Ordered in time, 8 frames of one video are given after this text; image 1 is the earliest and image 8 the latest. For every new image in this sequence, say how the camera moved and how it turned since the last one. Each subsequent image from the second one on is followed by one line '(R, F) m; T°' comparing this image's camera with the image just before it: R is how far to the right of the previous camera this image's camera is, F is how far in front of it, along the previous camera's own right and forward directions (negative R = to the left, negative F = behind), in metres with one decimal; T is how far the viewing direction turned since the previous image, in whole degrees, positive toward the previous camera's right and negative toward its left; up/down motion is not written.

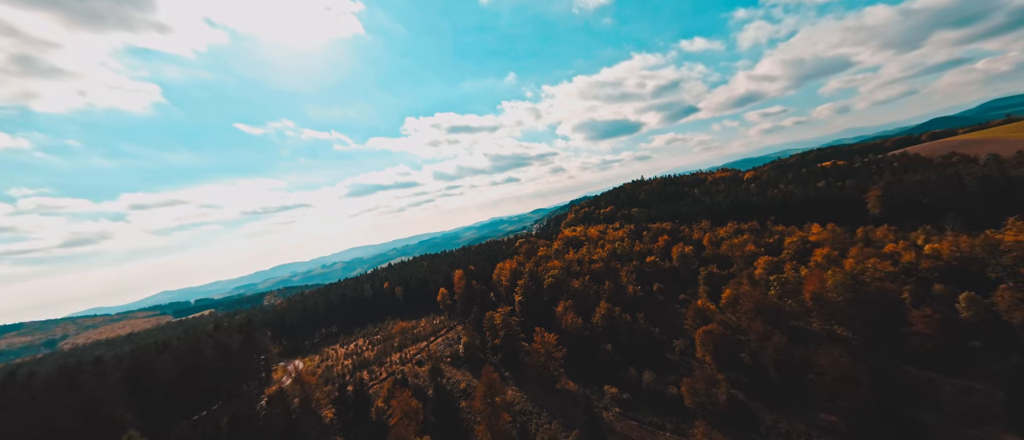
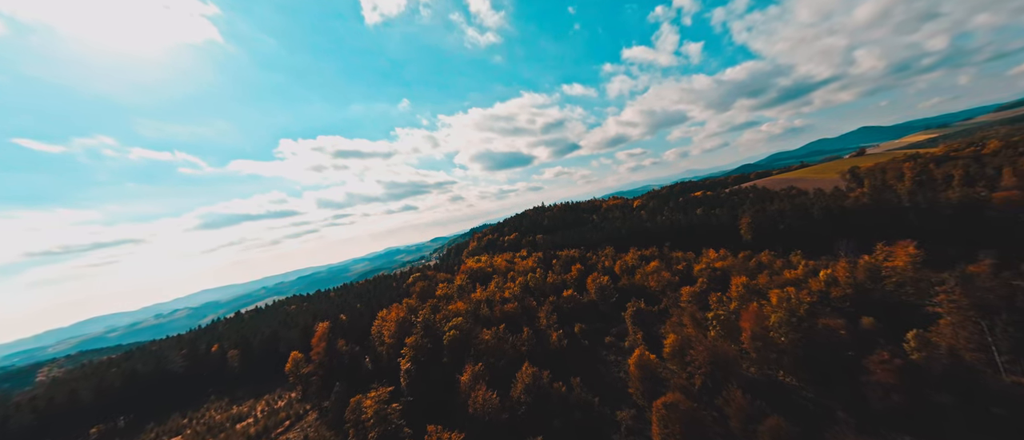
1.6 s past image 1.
(+2.9, +25.2) m; +17°
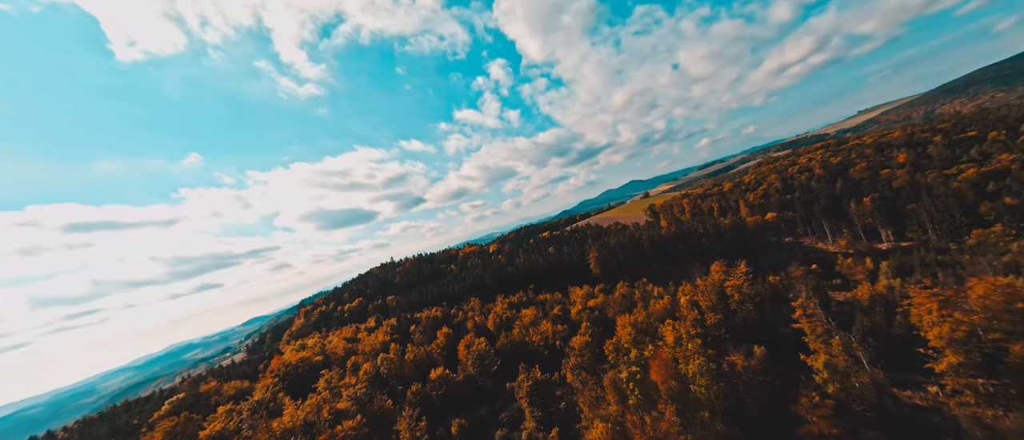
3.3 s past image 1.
(+2.3, +24.5) m; +26°
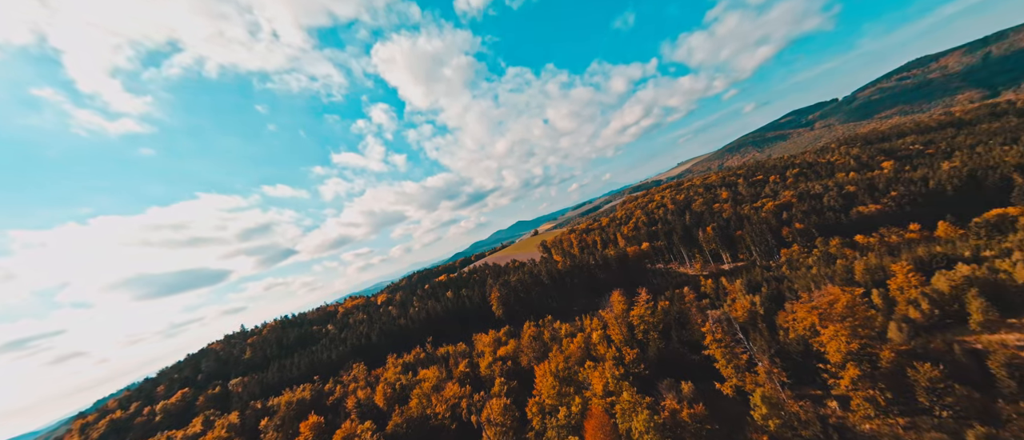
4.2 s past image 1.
(-0.2, +12.8) m; +19°
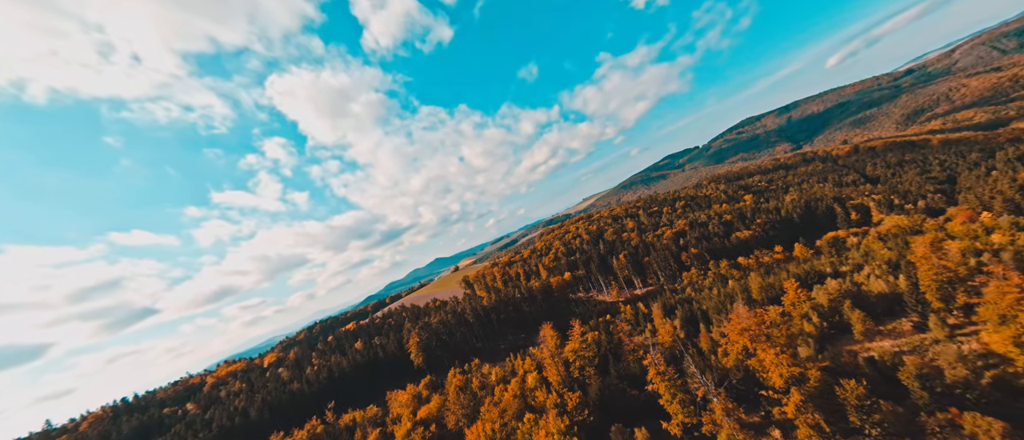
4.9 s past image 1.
(-0.8, +8.6) m; +14°
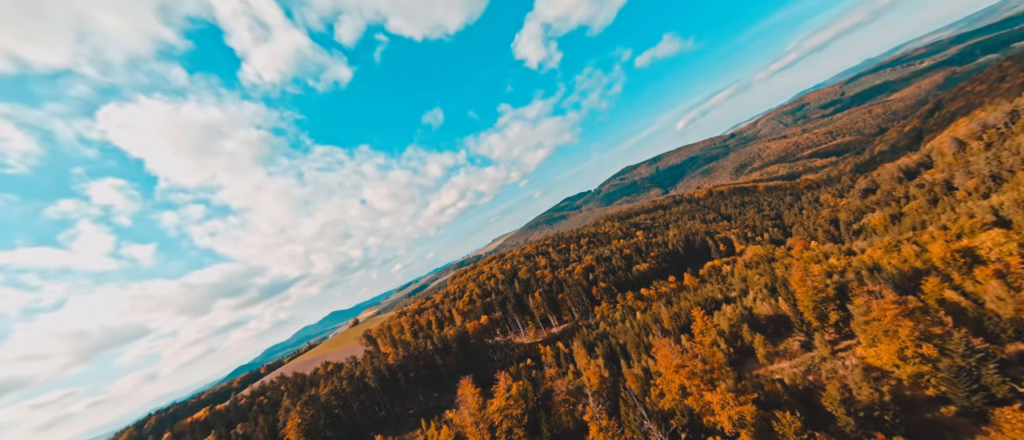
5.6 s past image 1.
(-1.5, +7.7) m; +16°
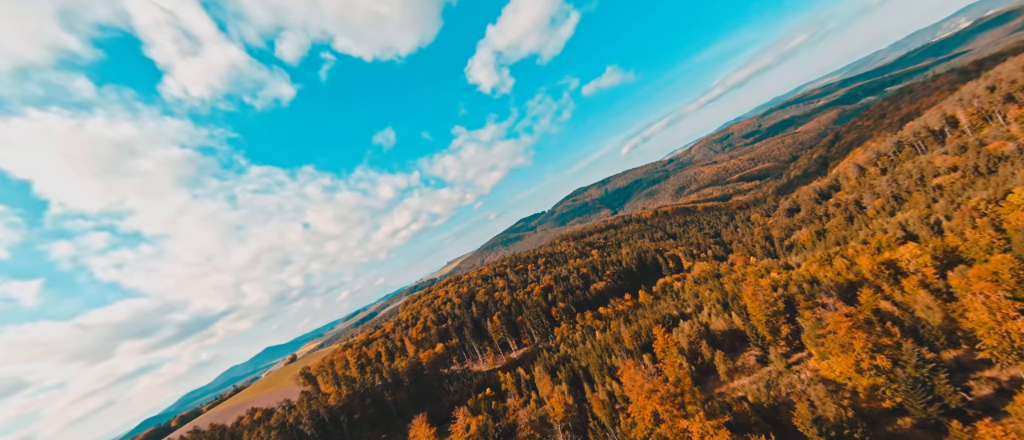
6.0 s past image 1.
(-1.0, +3.7) m; +8°
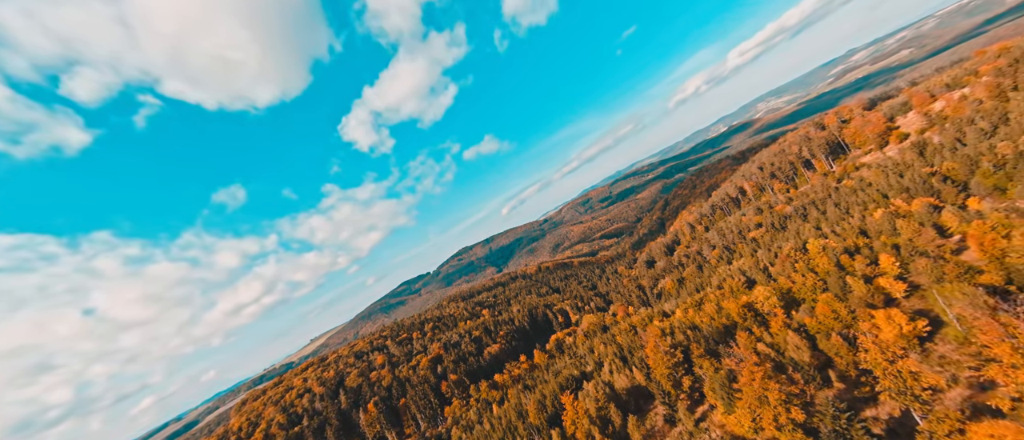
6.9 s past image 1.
(-1.2, +9.7) m; +20°
